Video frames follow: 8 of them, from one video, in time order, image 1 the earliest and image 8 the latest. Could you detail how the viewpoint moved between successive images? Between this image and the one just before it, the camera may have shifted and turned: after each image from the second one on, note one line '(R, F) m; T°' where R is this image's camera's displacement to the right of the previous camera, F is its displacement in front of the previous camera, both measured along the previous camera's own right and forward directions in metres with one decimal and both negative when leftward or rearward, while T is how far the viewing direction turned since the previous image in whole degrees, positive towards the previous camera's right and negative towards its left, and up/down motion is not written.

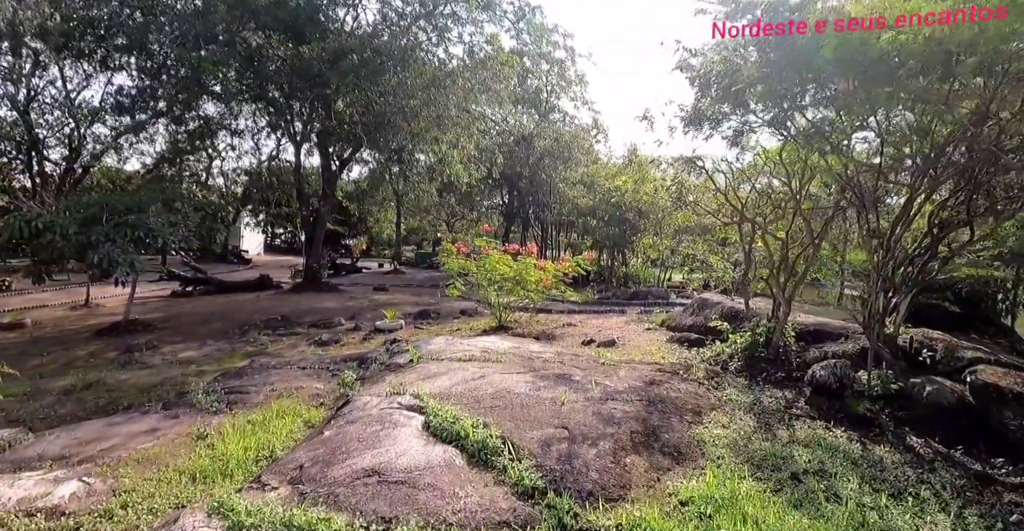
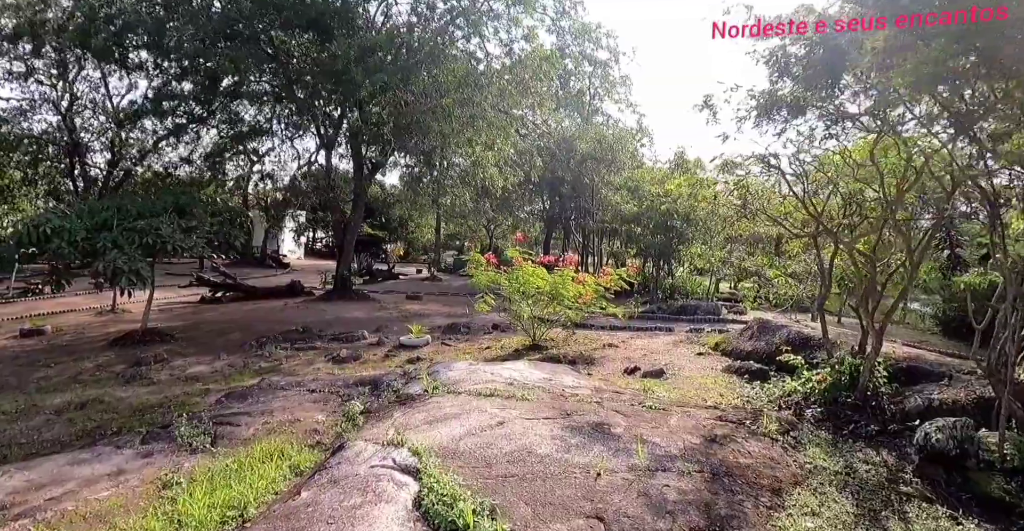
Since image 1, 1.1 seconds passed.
(+0.1, +0.8) m; -4°
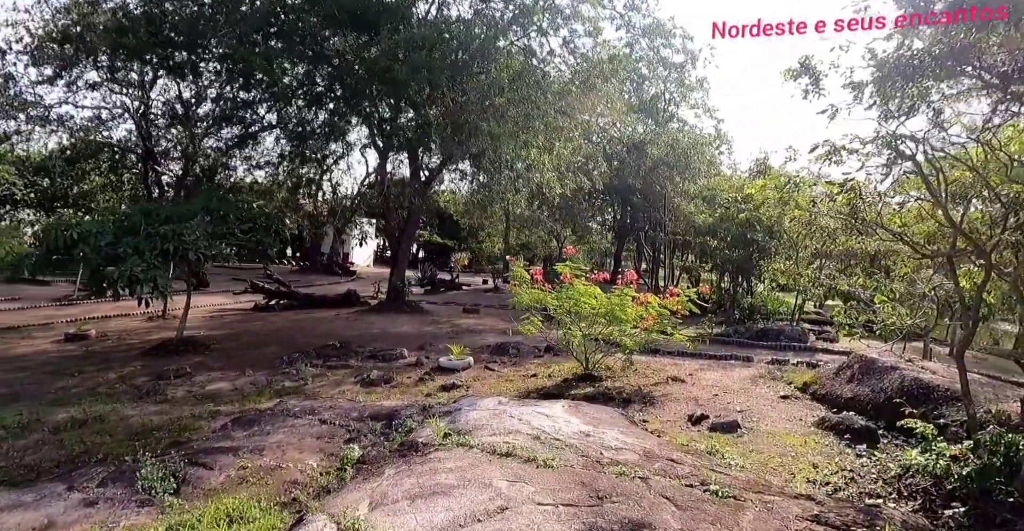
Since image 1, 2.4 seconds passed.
(+0.3, +0.9) m; -7°
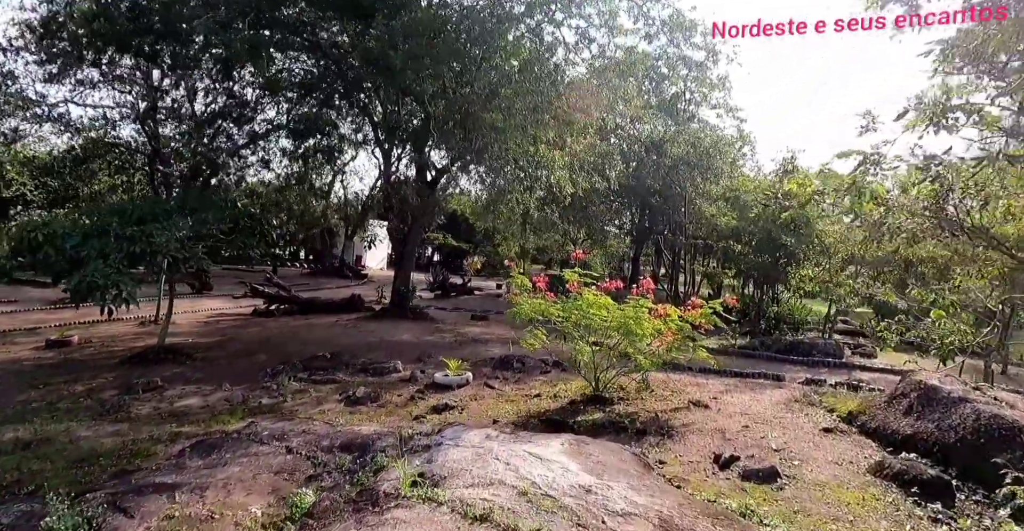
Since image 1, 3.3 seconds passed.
(+0.2, +0.7) m; -2°
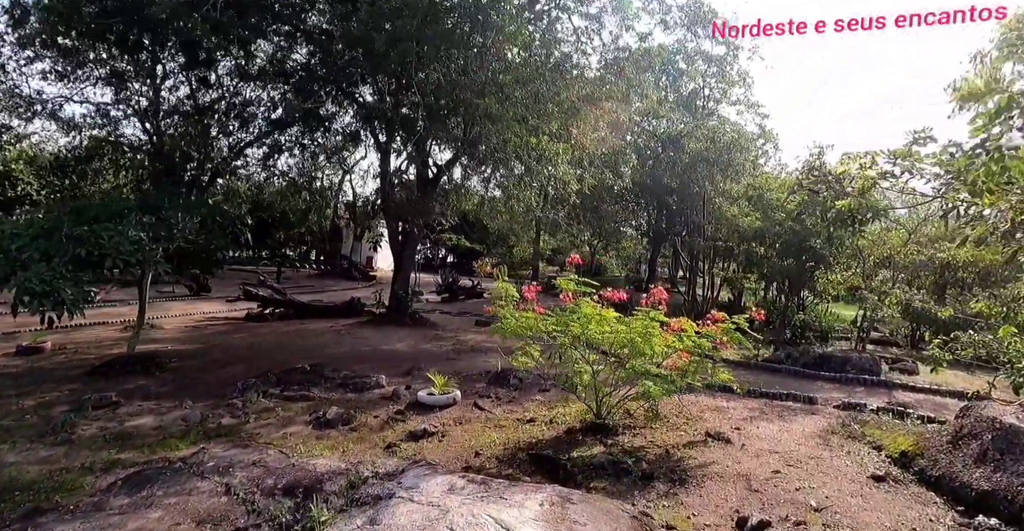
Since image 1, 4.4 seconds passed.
(+0.2, +0.8) m; -2°
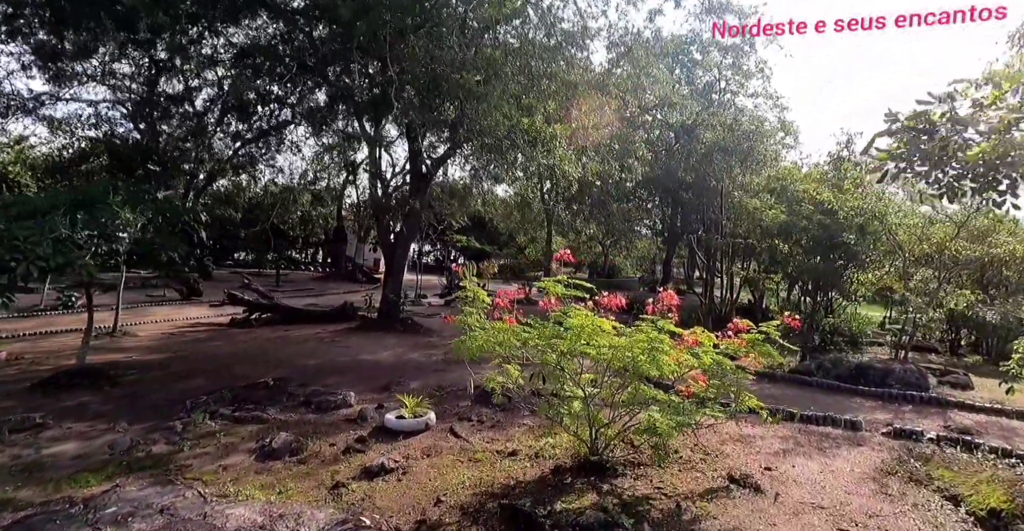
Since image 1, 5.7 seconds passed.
(+0.3, +0.9) m; -1°
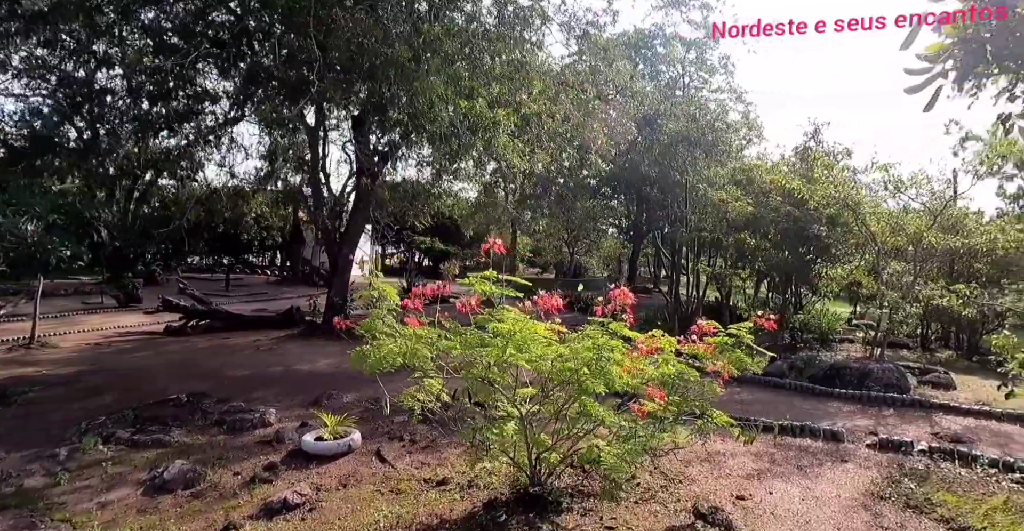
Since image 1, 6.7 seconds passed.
(+0.3, +0.6) m; +3°
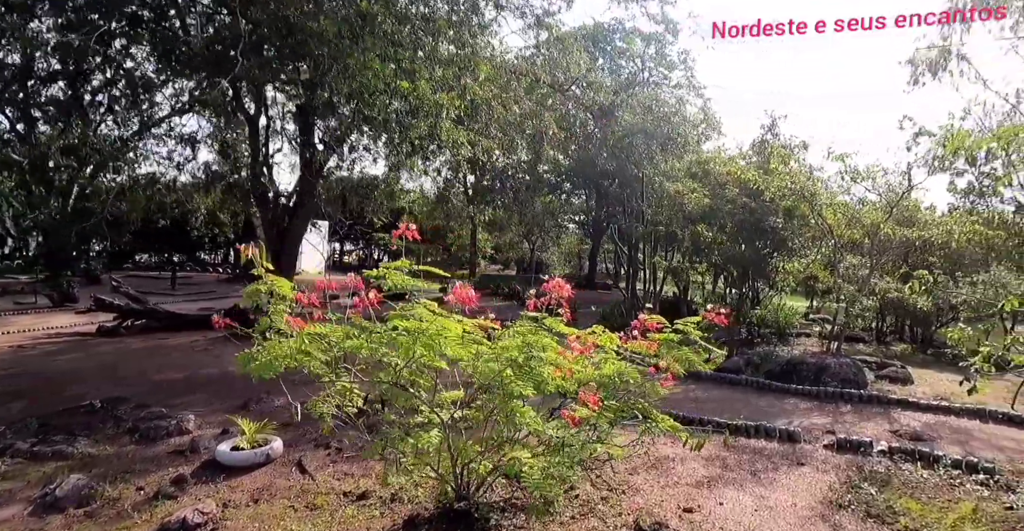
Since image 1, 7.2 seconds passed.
(+0.2, +0.3) m; +3°
